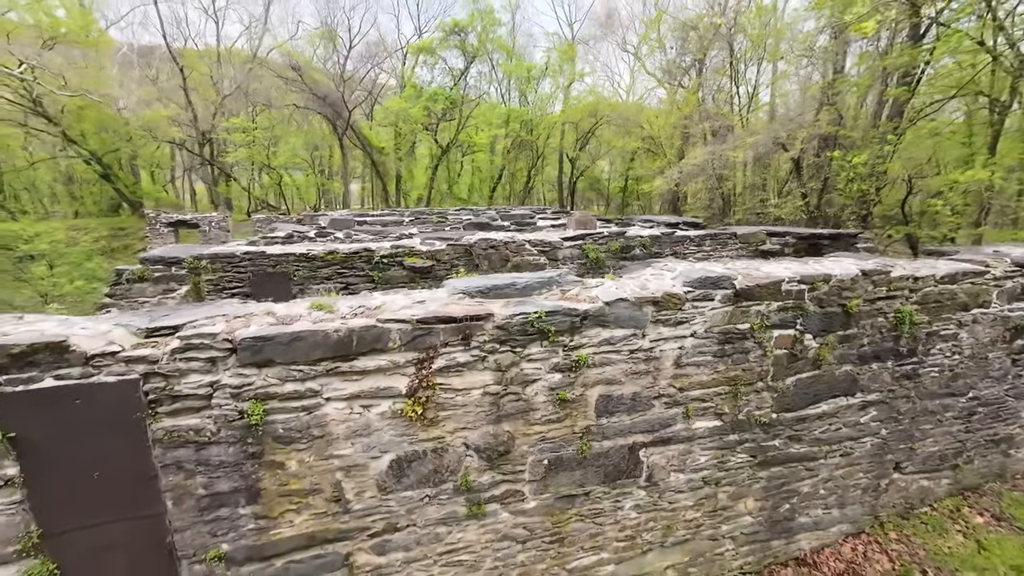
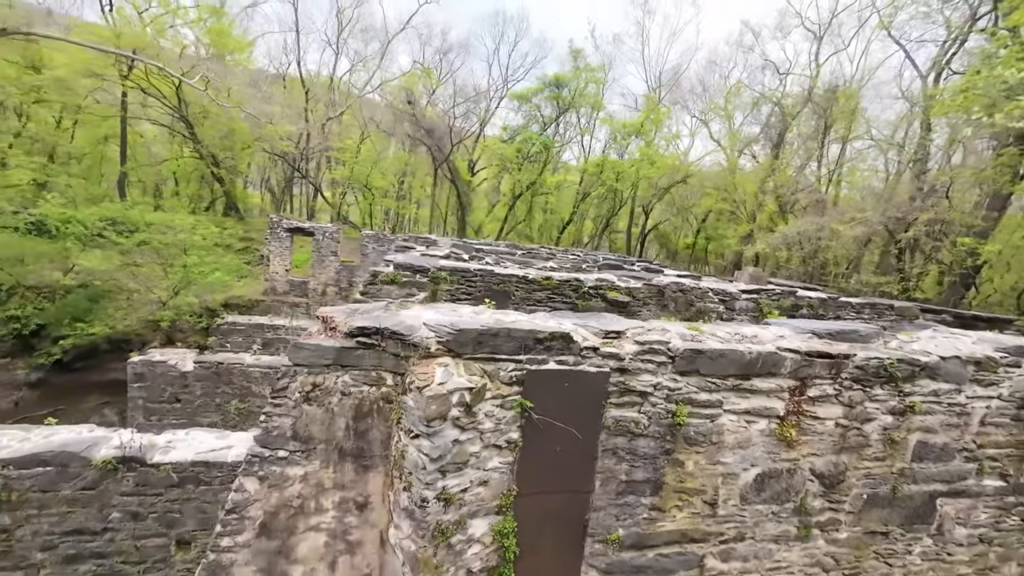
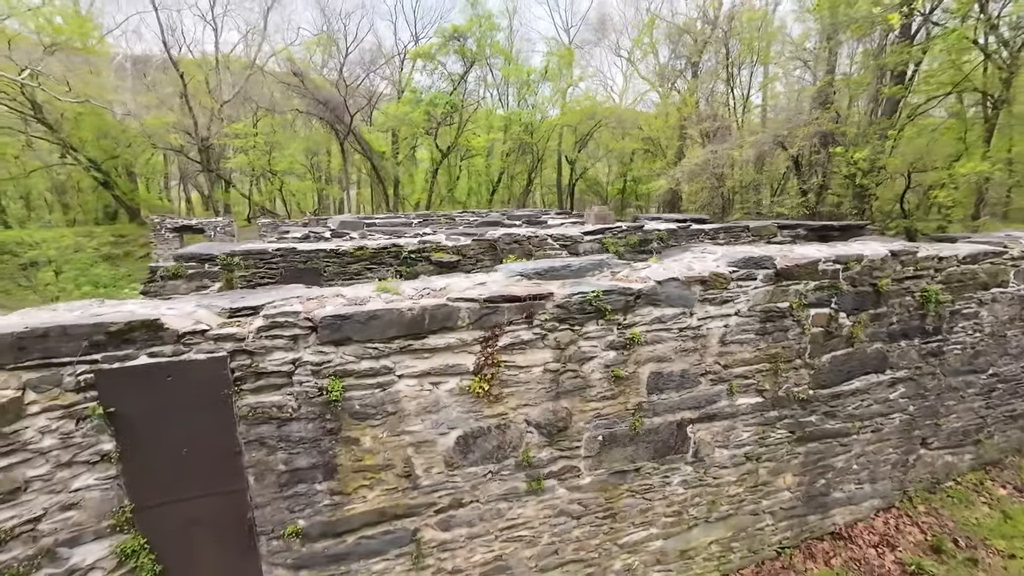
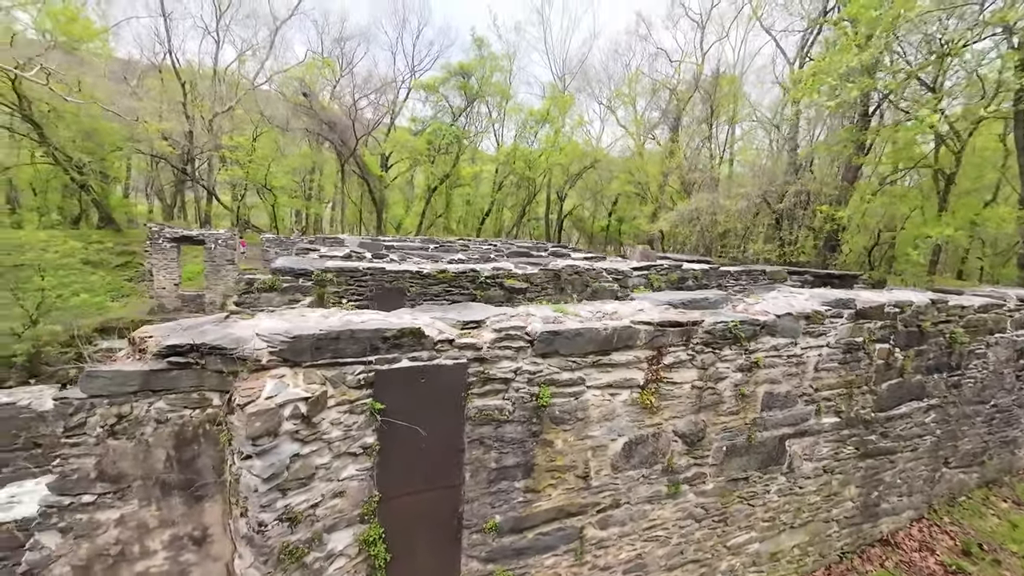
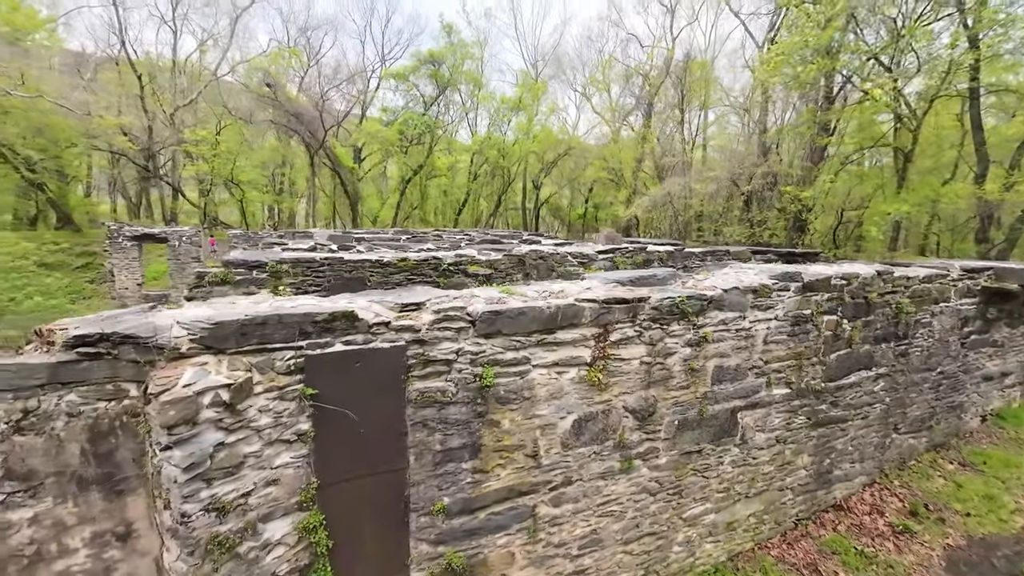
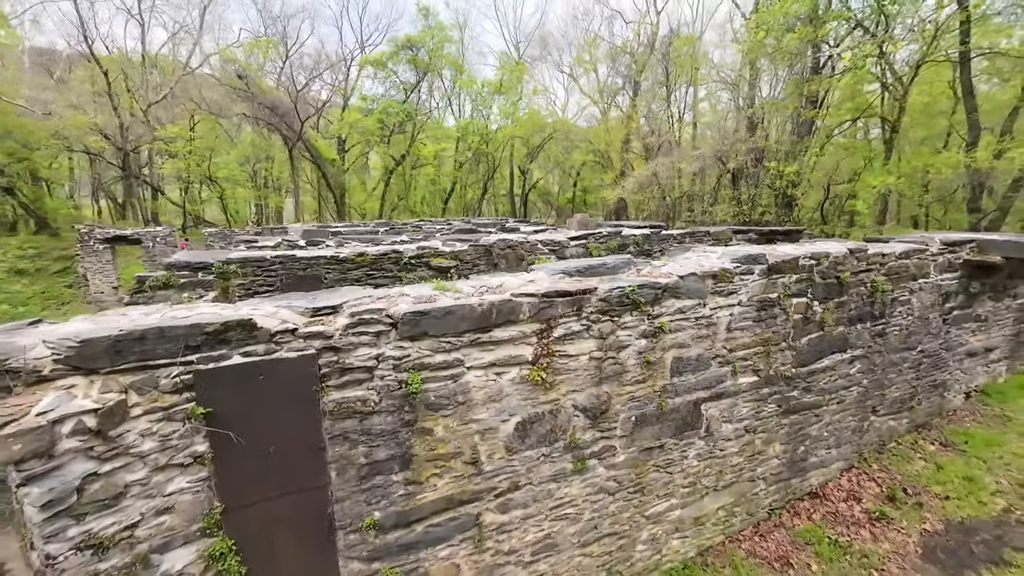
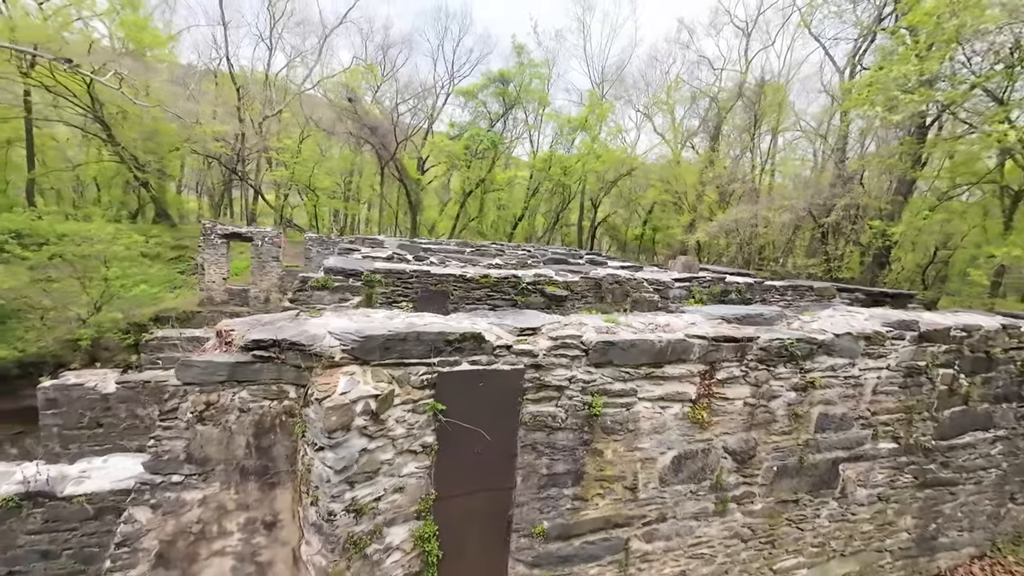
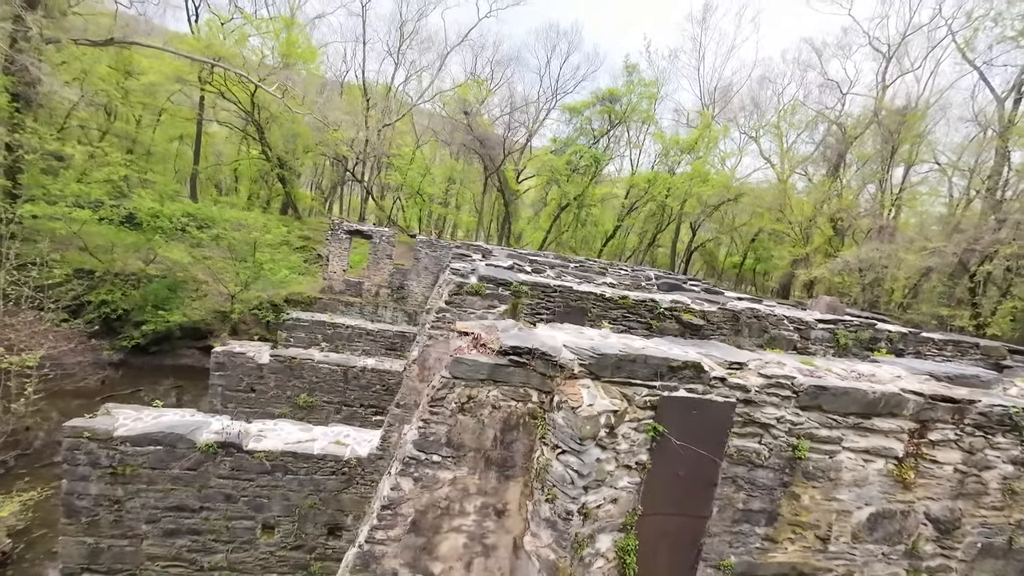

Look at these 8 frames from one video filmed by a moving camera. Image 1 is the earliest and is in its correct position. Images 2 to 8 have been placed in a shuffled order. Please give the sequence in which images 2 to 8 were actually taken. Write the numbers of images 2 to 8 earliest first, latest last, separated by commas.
3, 6, 5, 4, 7, 2, 8
